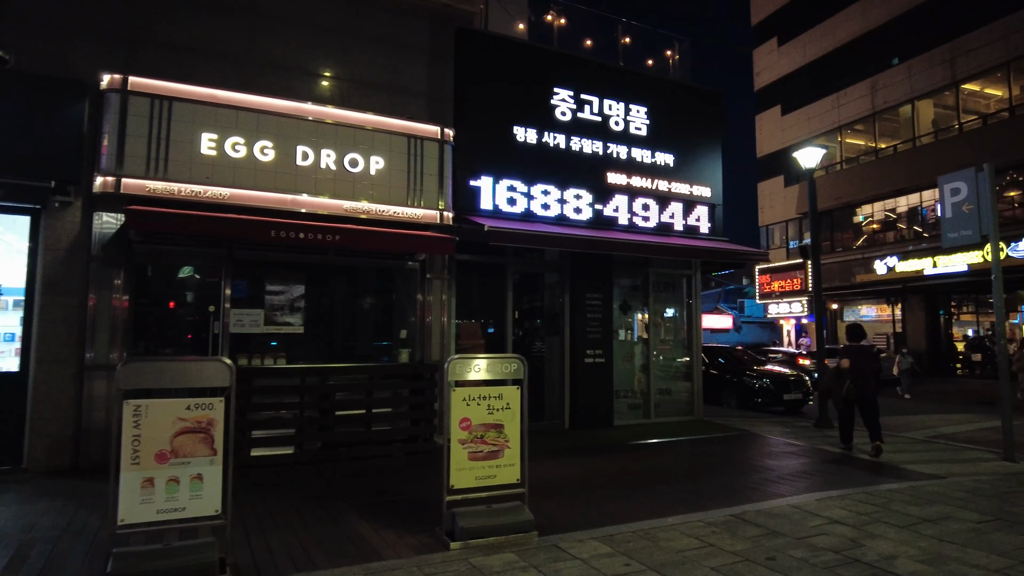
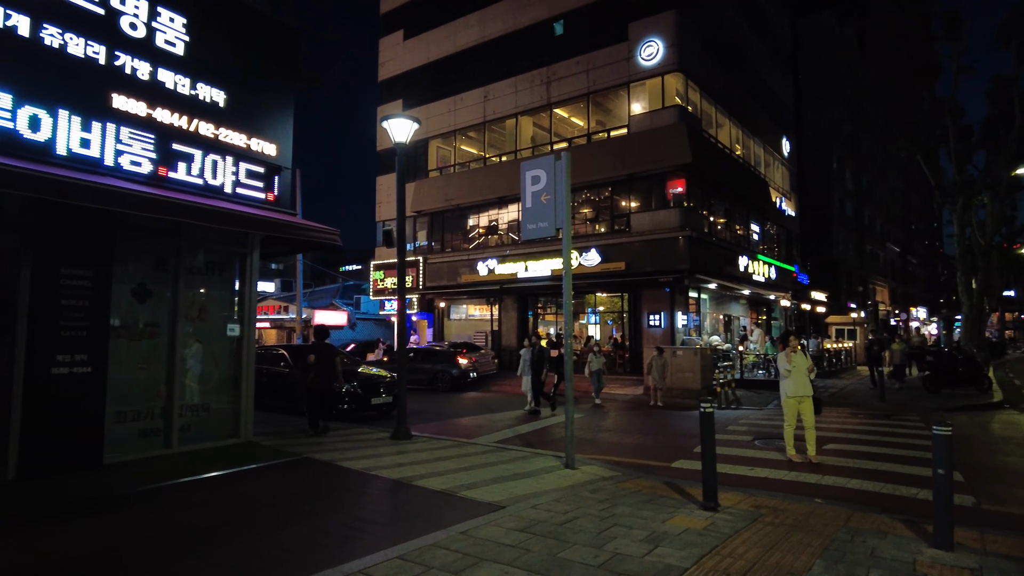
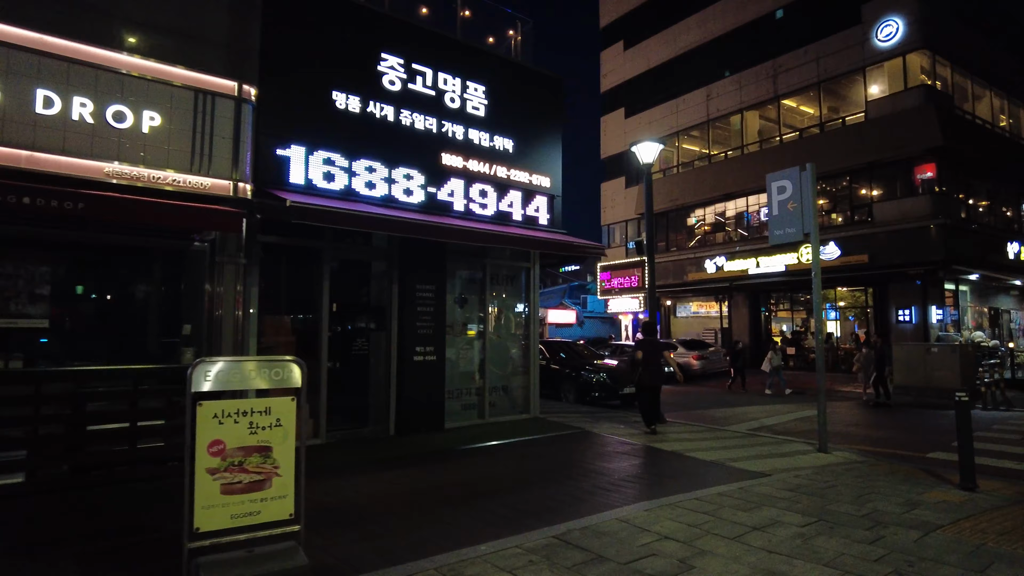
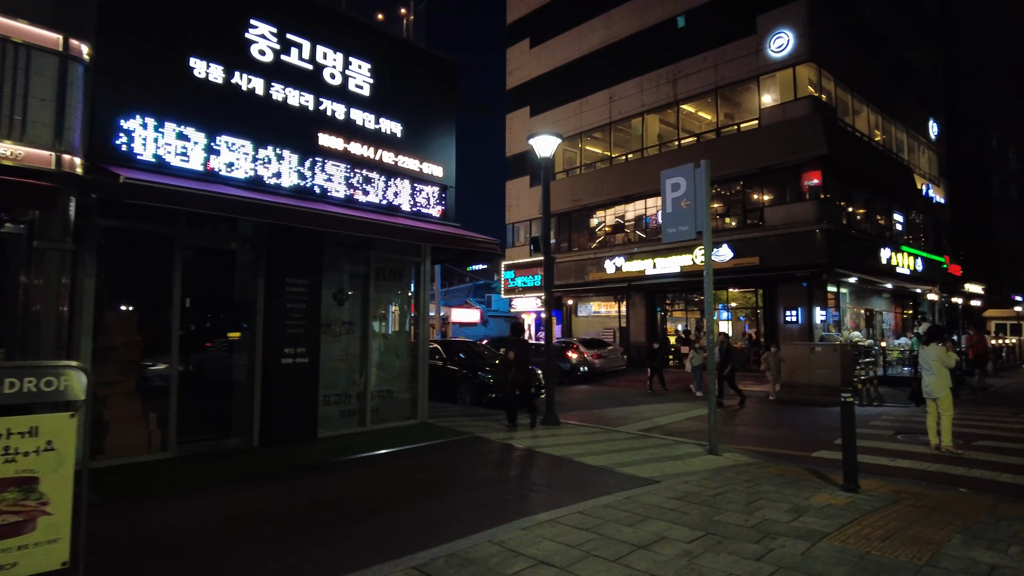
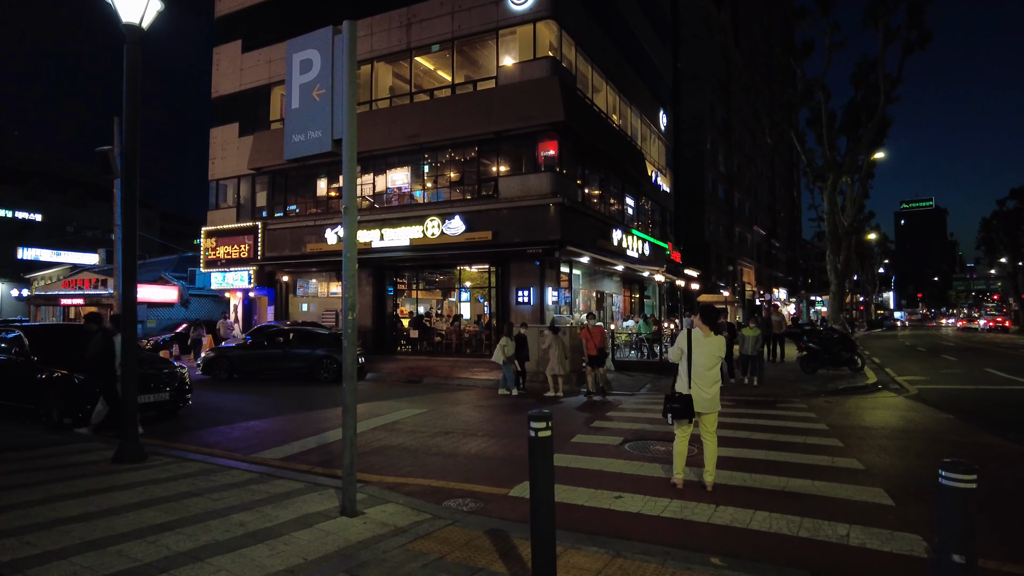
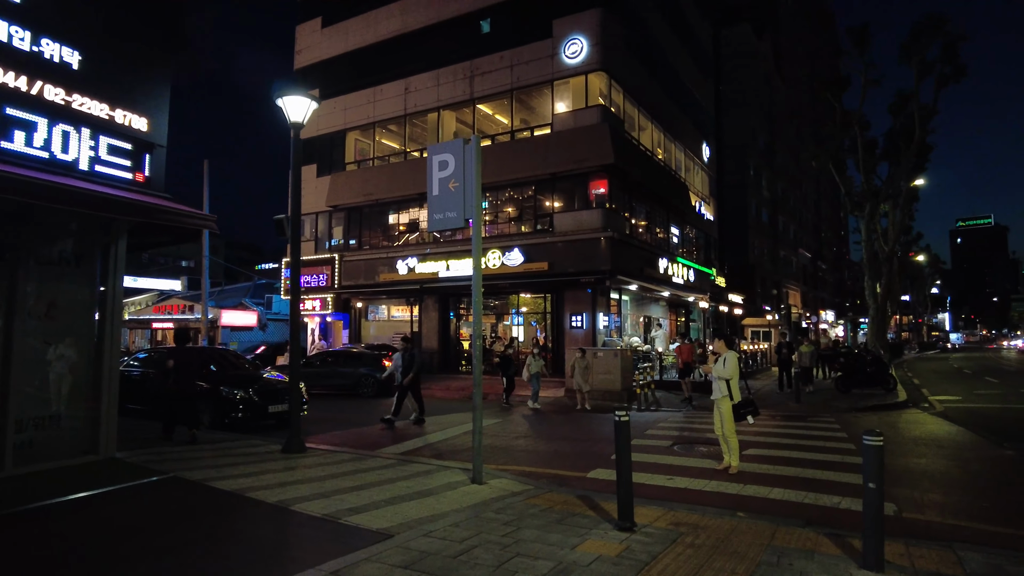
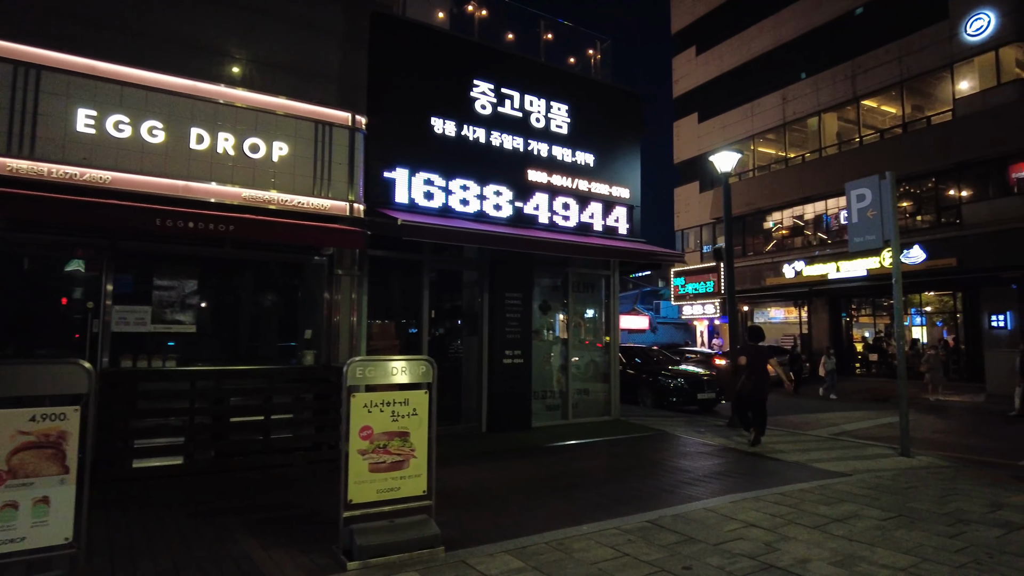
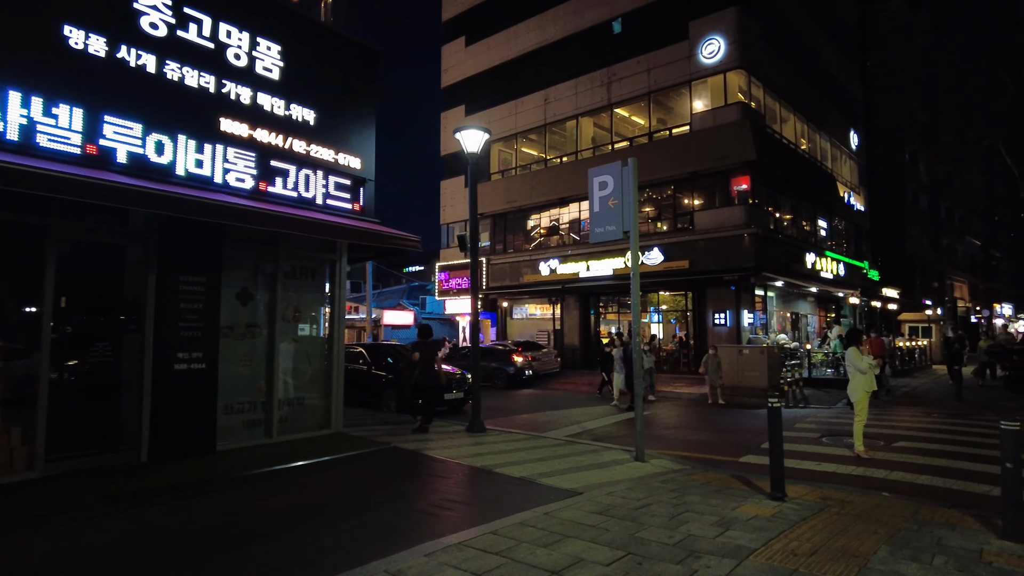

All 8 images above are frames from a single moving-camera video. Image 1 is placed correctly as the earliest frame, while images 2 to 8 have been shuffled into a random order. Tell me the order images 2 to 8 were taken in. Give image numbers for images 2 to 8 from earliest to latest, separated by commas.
7, 3, 4, 8, 2, 6, 5
